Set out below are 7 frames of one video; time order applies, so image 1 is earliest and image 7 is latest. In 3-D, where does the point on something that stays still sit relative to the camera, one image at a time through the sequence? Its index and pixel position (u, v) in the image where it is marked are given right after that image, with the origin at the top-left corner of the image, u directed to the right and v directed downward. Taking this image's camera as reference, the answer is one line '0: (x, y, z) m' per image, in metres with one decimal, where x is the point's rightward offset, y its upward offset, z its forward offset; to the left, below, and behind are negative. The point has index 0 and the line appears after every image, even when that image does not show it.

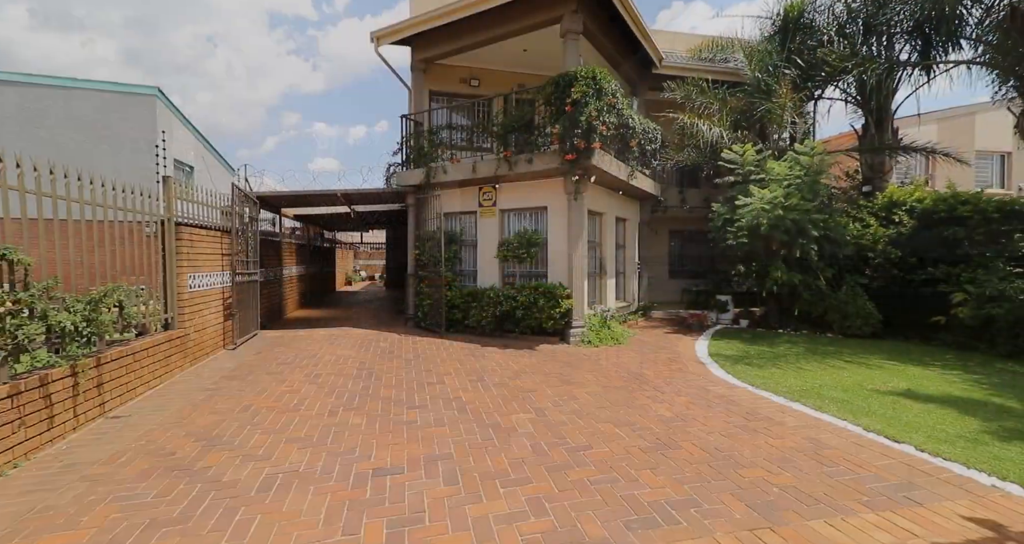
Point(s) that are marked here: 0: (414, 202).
0: (-2.2, +1.6, +9.6) m
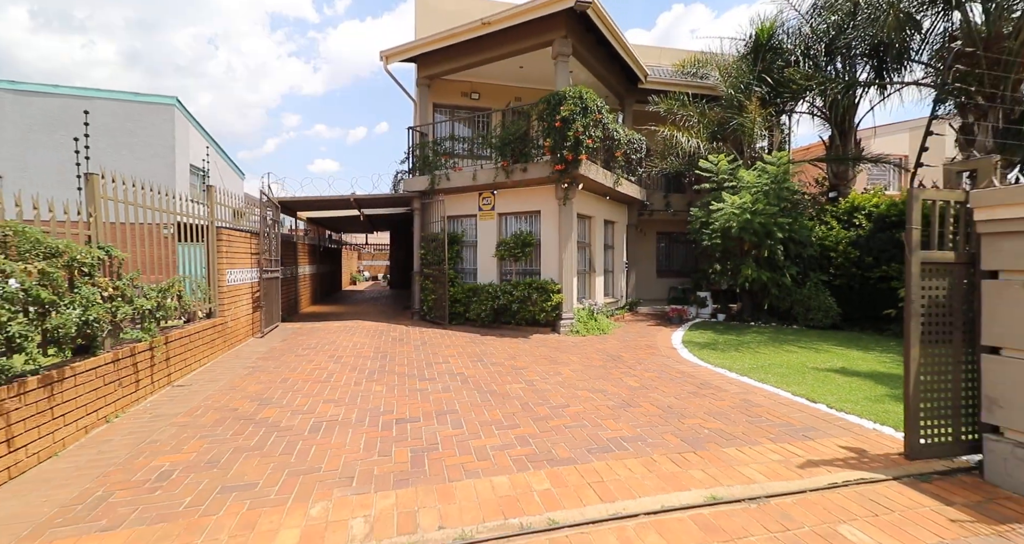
0: (-2.2, +1.6, +10.5) m
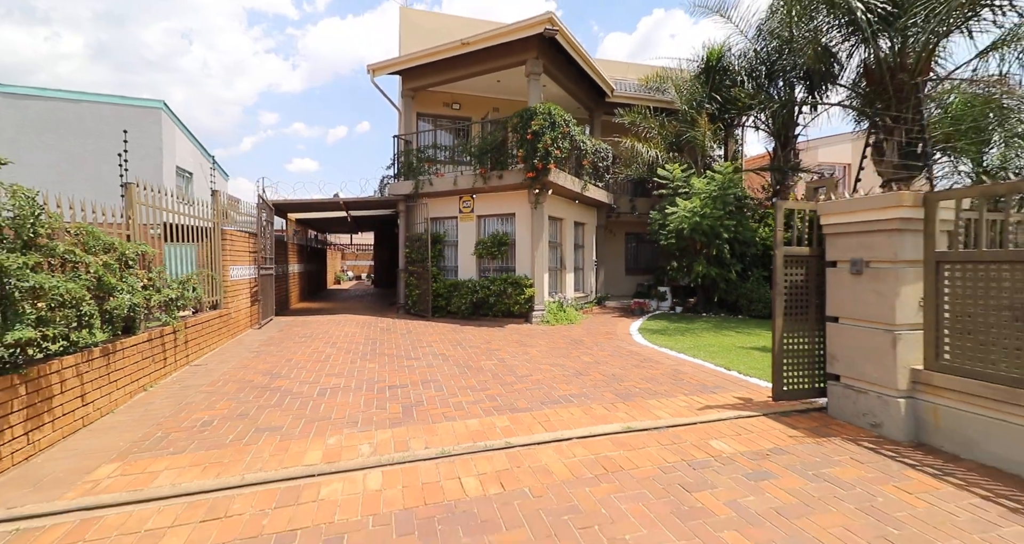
0: (-2.8, +1.7, +11.3) m
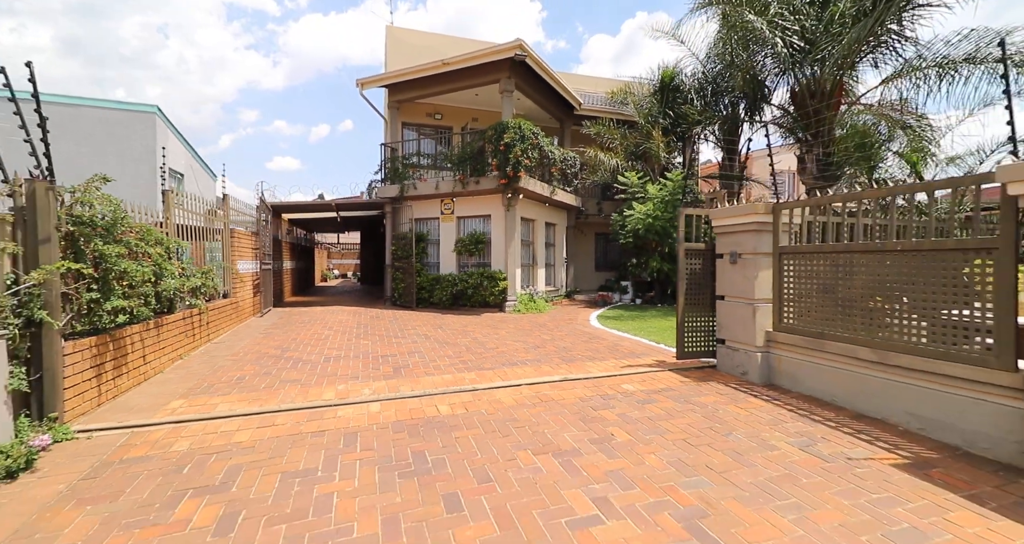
0: (-3.5, +1.8, +12.5) m
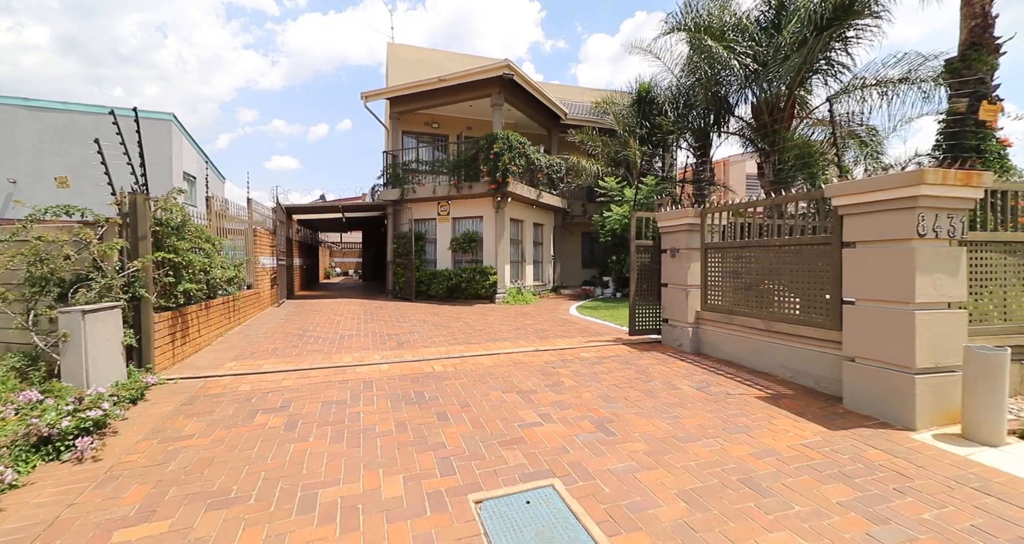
0: (-3.8, +1.9, +13.7) m
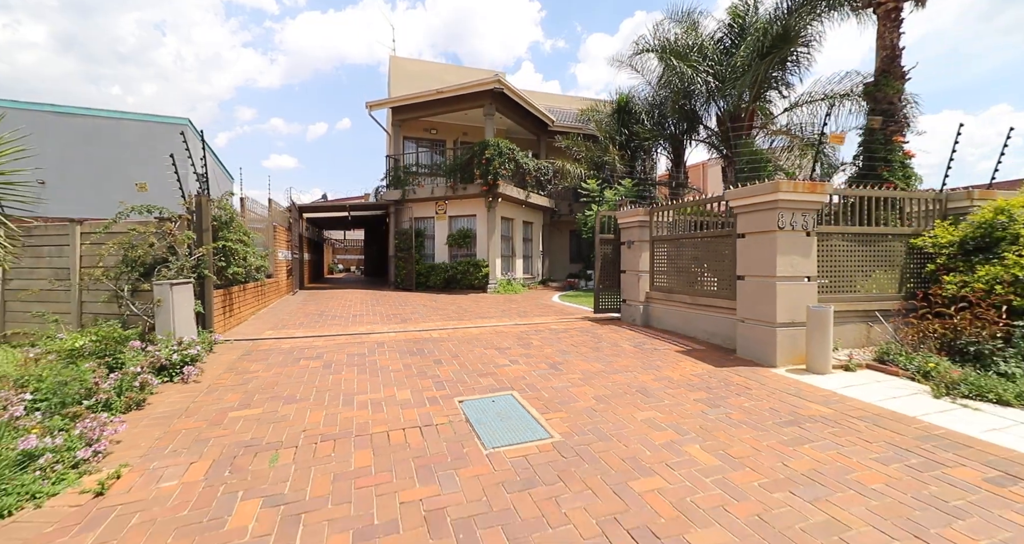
0: (-4.1, +2.1, +15.0) m
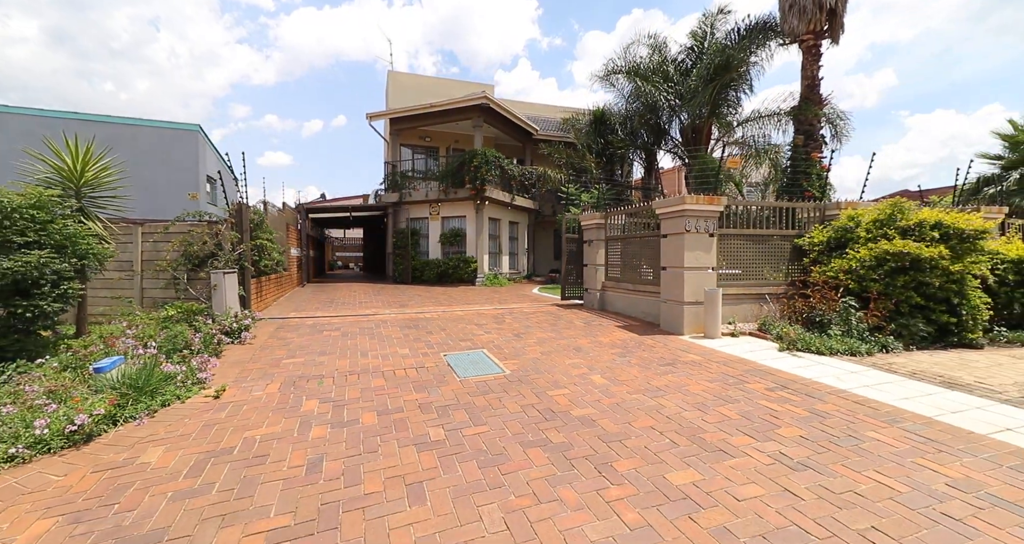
0: (-4.6, +2.3, +16.5) m
